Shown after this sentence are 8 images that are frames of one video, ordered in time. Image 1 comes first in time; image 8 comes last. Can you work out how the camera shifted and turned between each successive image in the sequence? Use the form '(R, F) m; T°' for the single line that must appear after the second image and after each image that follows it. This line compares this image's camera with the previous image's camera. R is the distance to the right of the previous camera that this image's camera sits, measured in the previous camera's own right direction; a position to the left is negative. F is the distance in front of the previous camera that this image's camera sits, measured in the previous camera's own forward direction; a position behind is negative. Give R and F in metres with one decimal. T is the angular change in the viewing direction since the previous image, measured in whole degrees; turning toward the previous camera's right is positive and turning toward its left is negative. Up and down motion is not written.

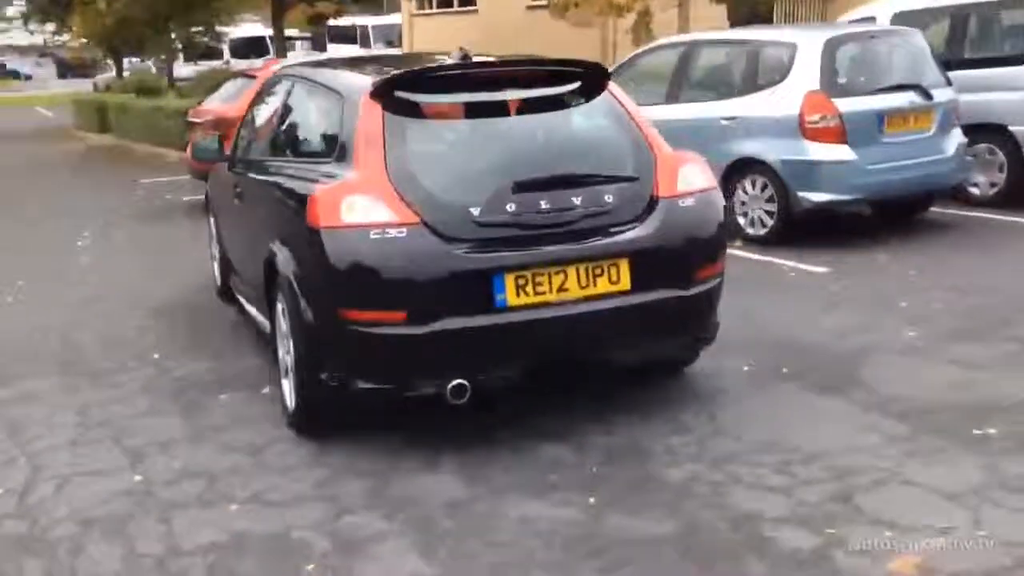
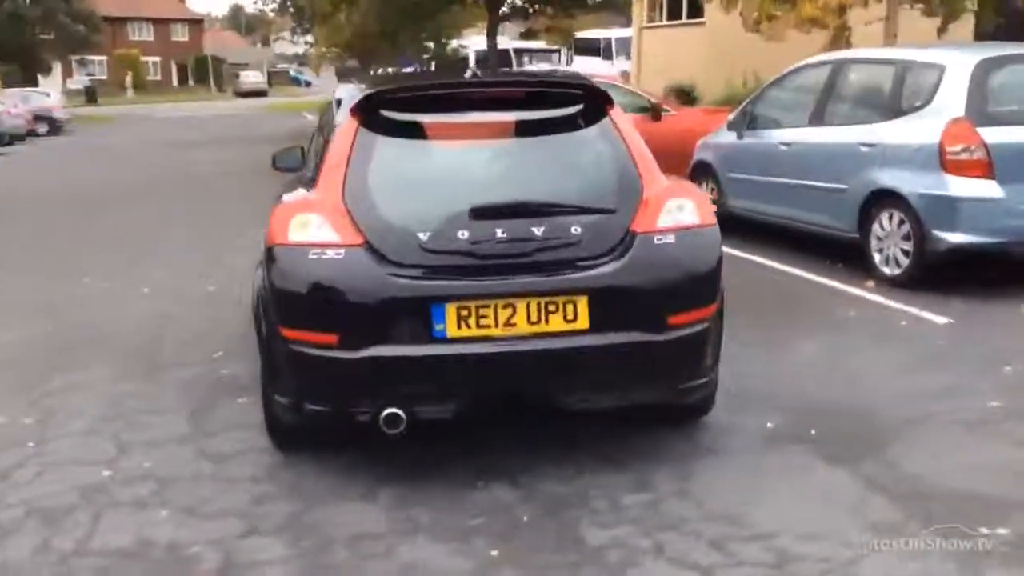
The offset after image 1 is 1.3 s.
(+1.3, +0.4) m; -15°
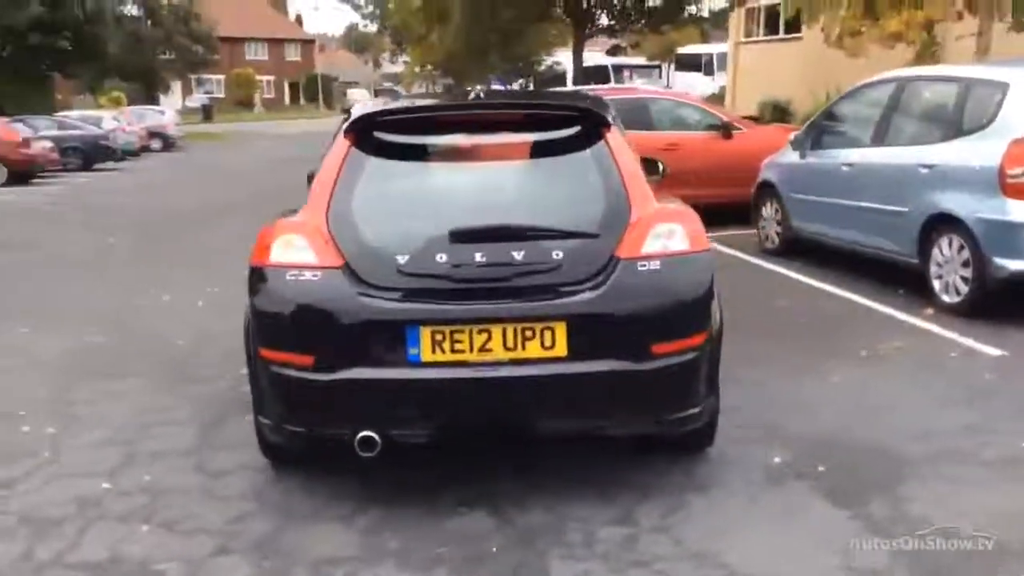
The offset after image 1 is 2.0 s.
(+0.6, +0.1) m; -6°
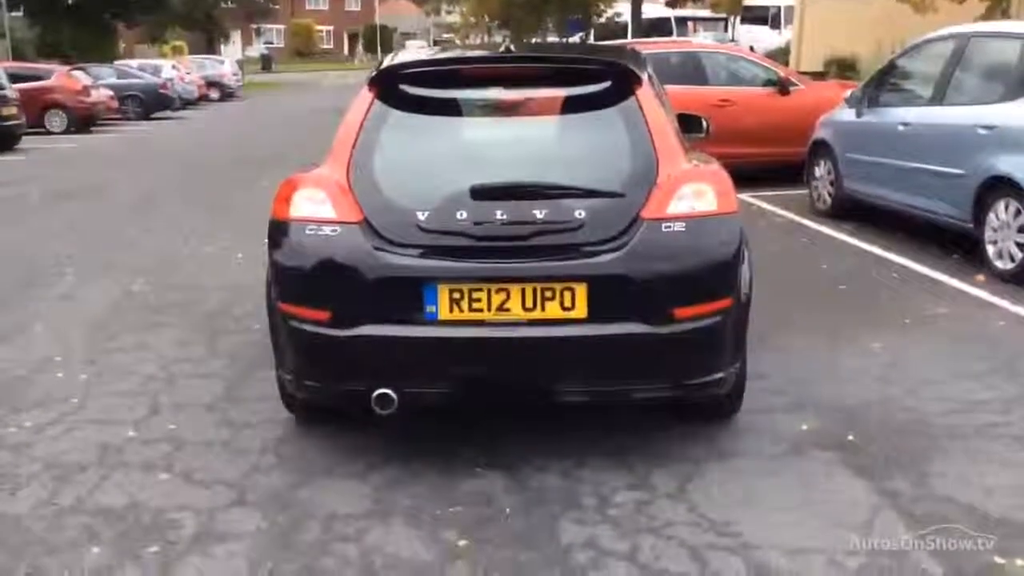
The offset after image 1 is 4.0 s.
(+0.2, +0.1) m; -3°
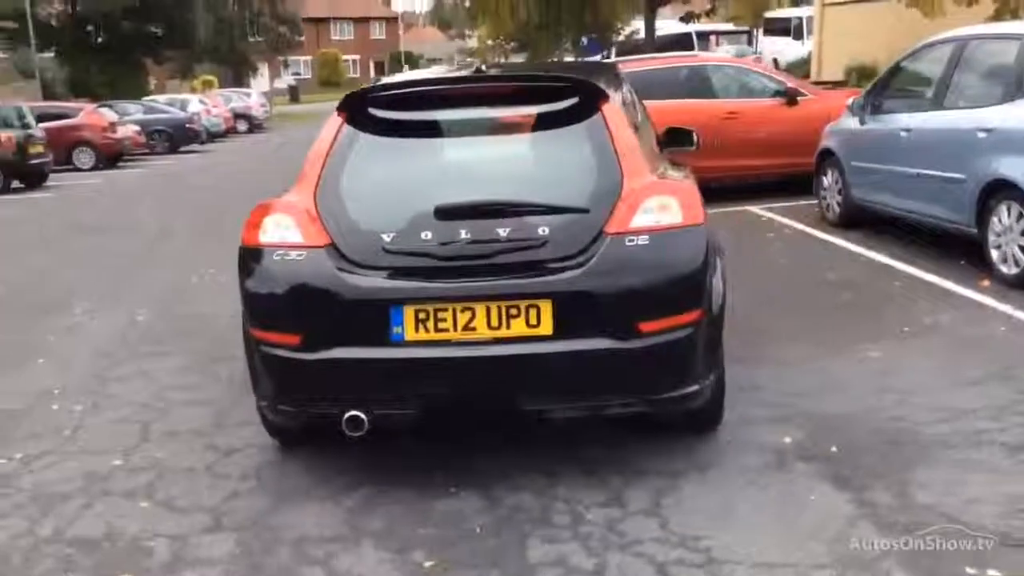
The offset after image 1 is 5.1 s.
(+0.3, 0.0) m; -2°
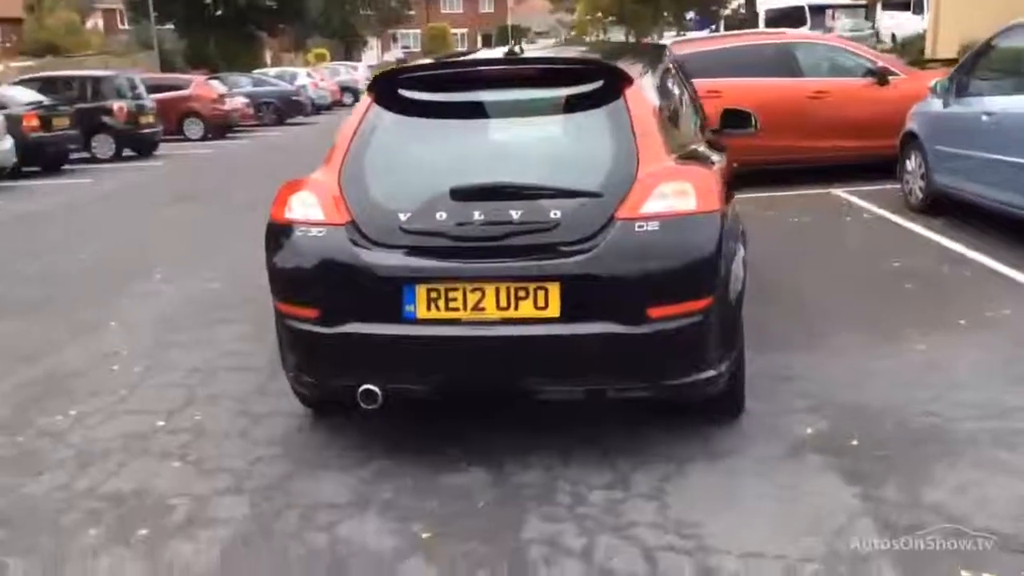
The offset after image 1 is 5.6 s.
(+0.4, 0.0) m; -6°
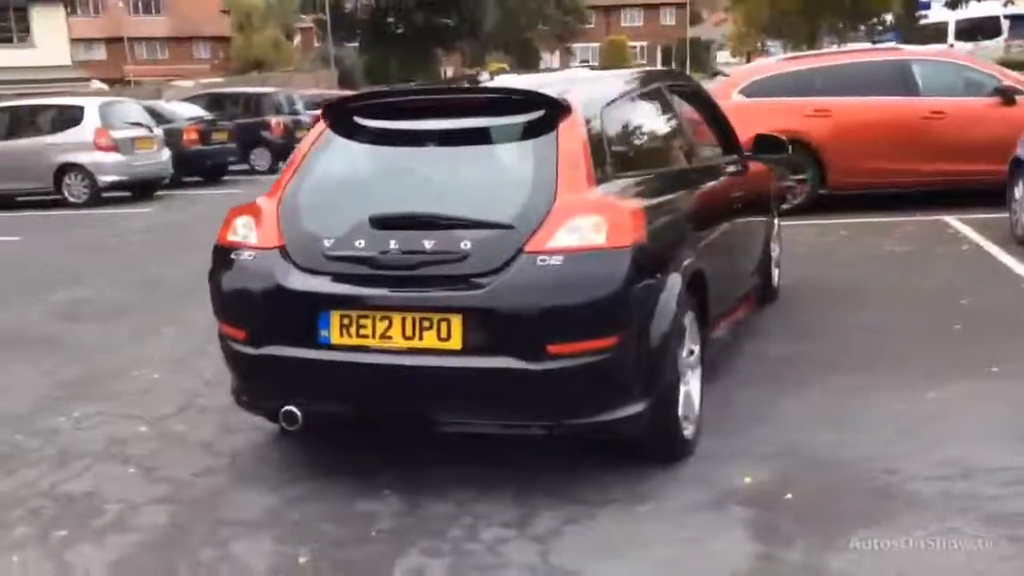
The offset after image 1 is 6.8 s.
(+1.2, +0.2) m; -11°
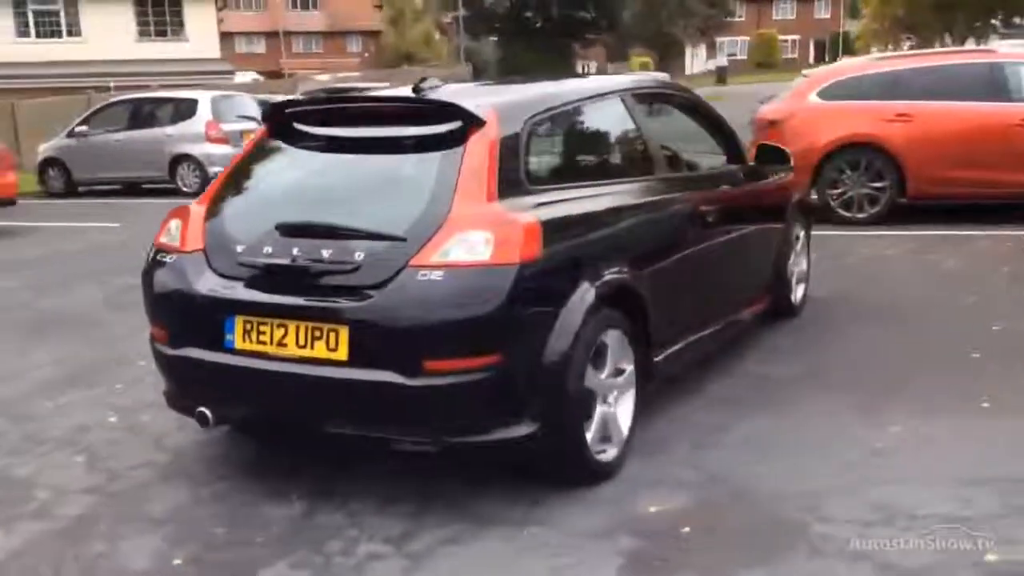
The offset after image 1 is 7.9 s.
(+1.1, +0.2) m; -9°
